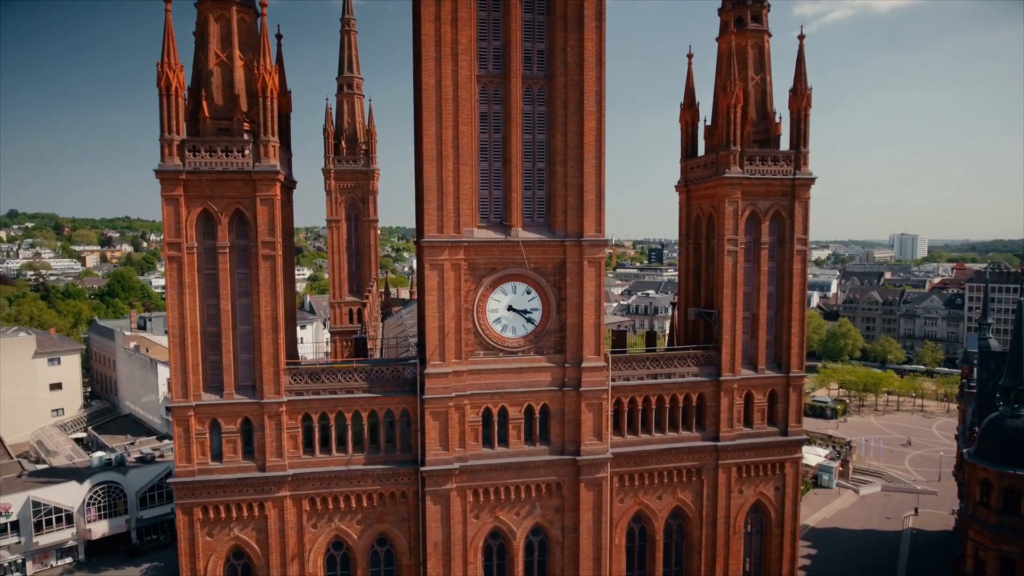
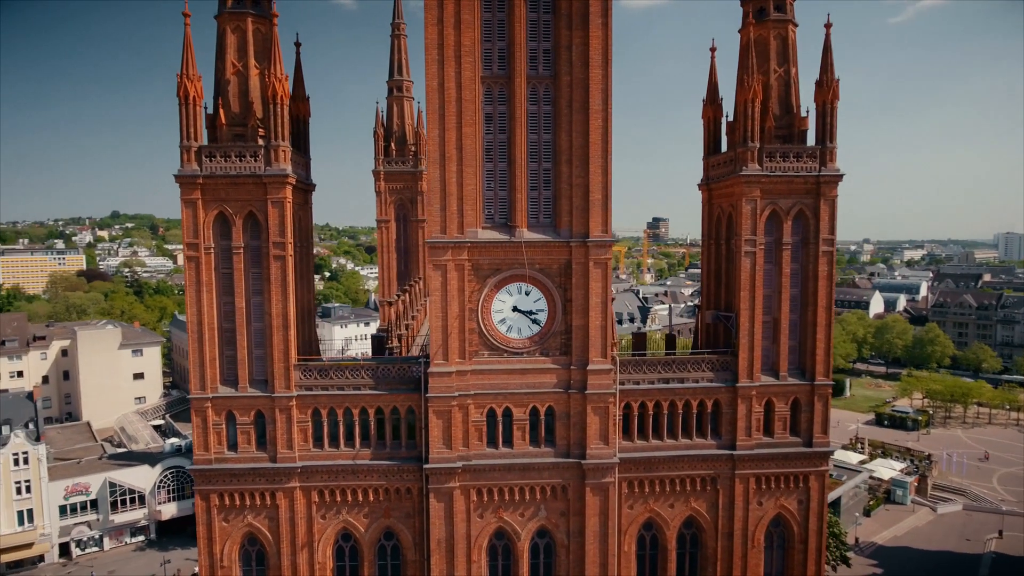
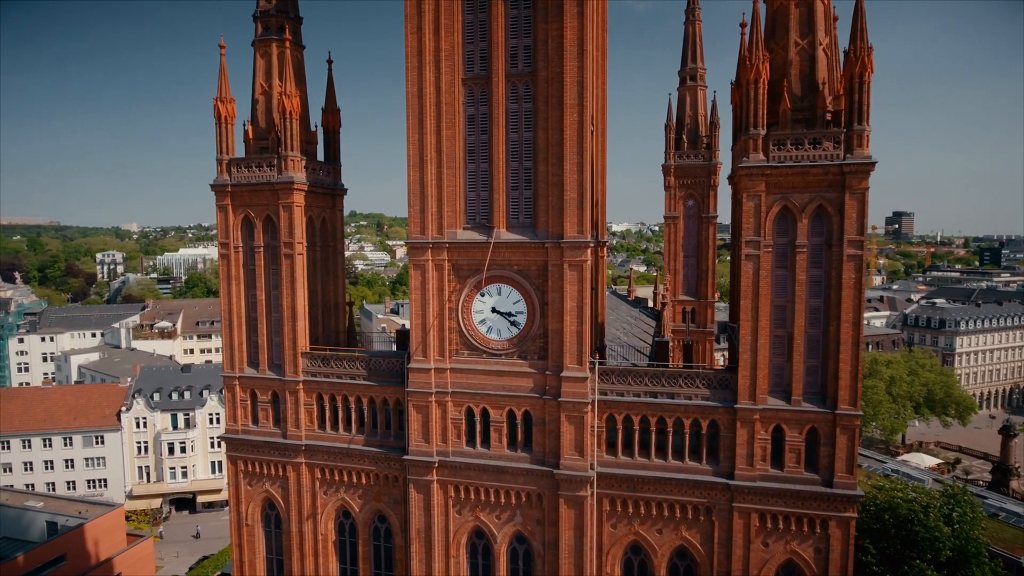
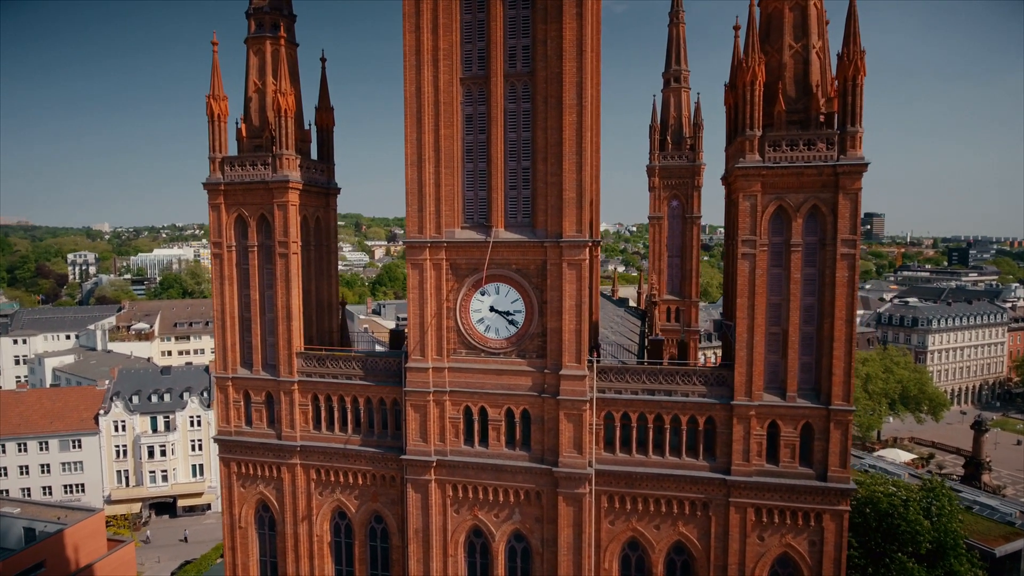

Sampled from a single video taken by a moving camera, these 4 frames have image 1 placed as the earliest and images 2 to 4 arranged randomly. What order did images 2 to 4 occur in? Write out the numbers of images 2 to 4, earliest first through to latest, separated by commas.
2, 4, 3
